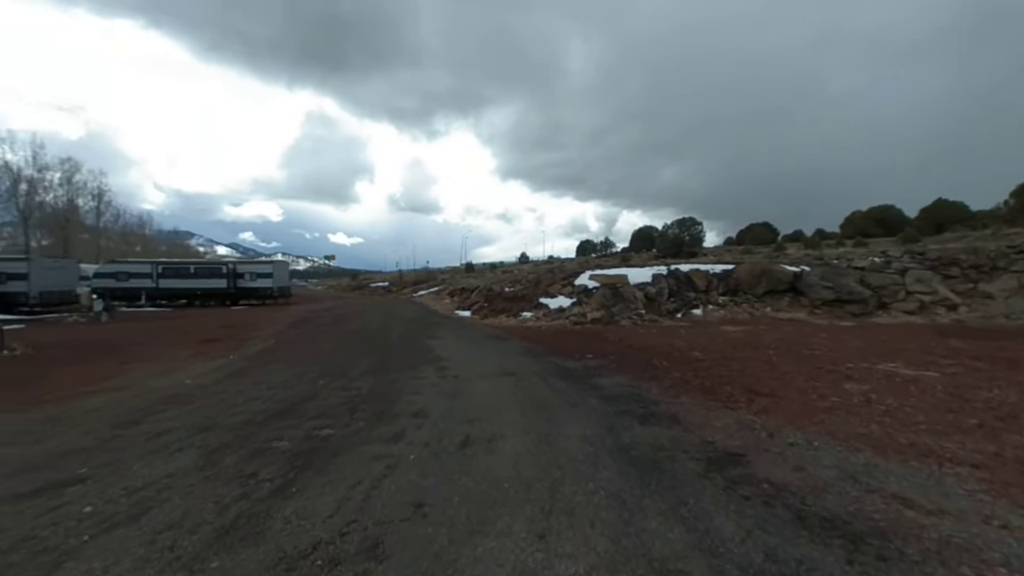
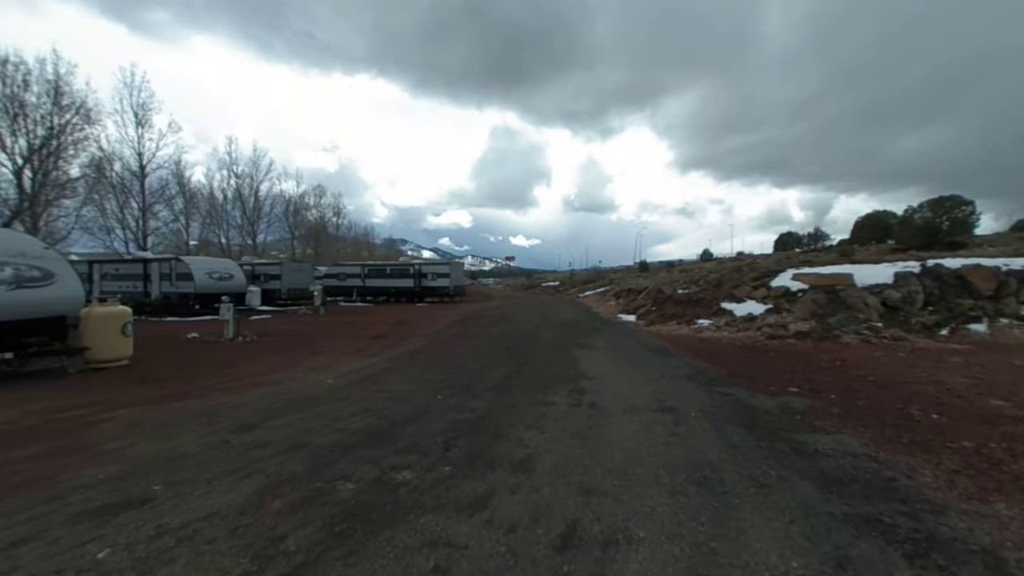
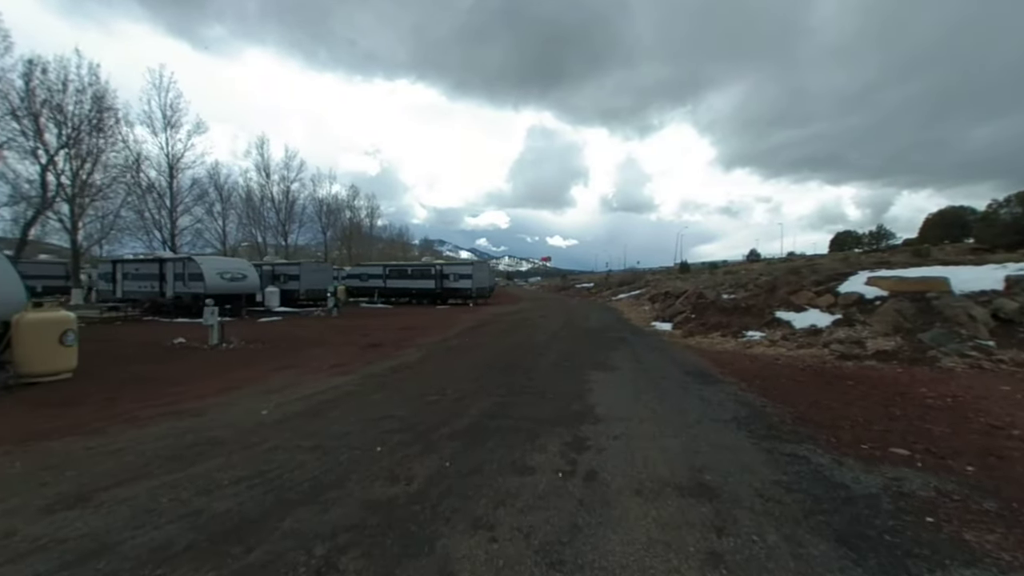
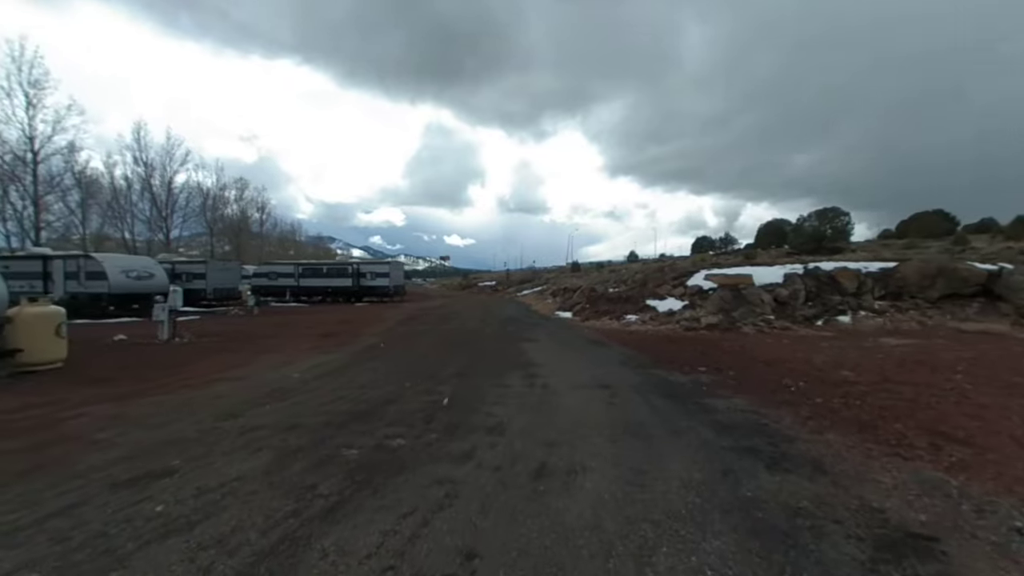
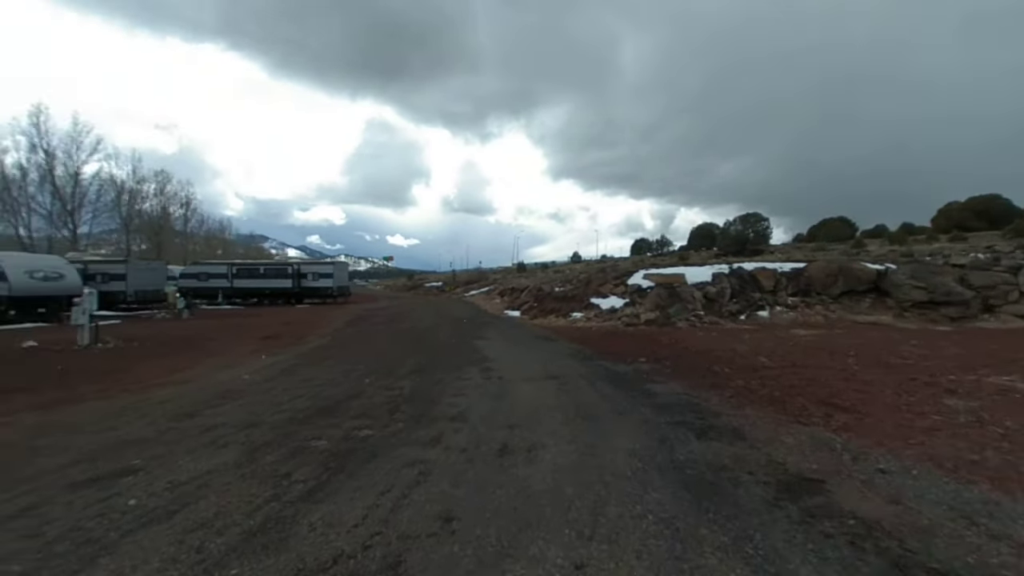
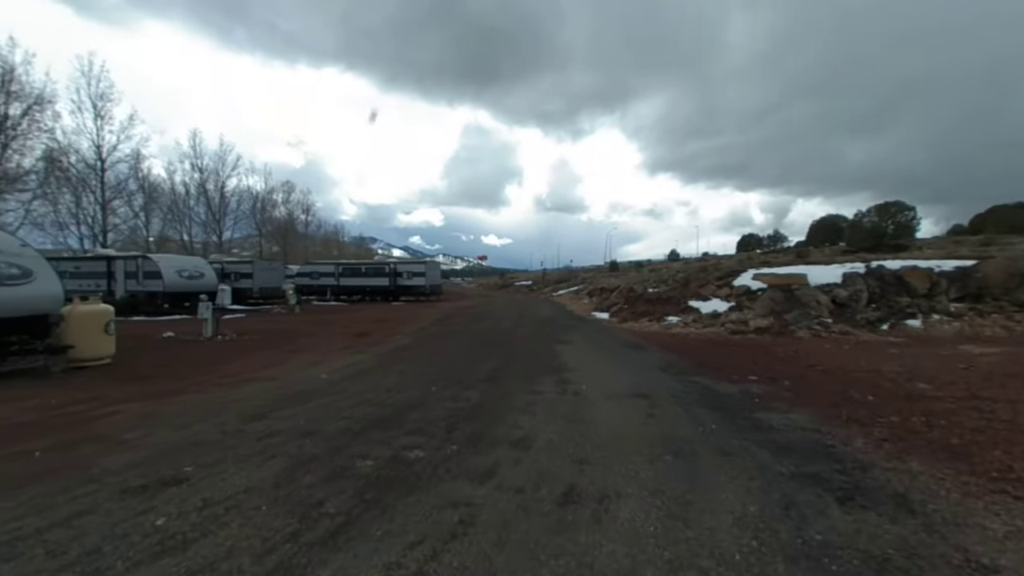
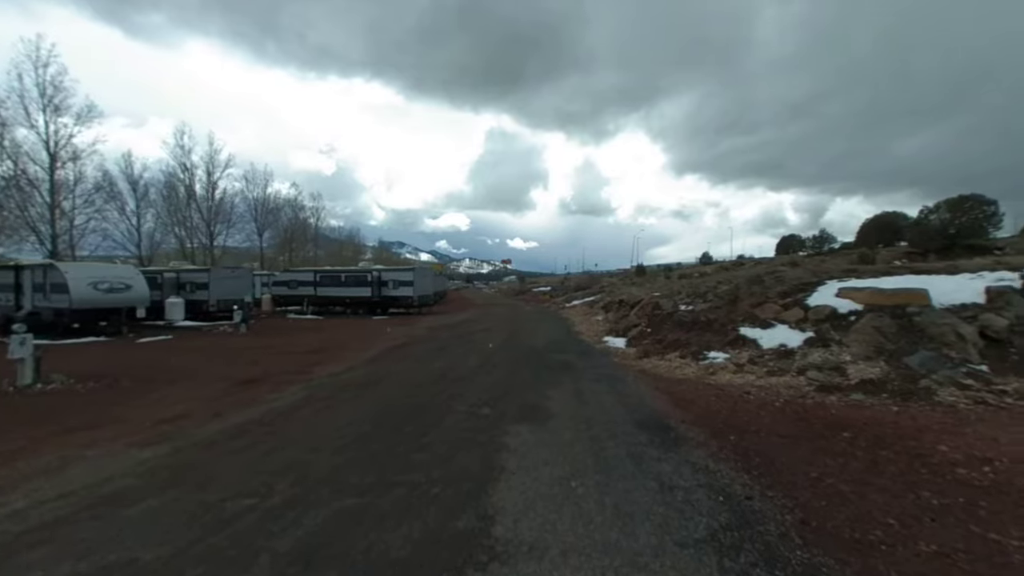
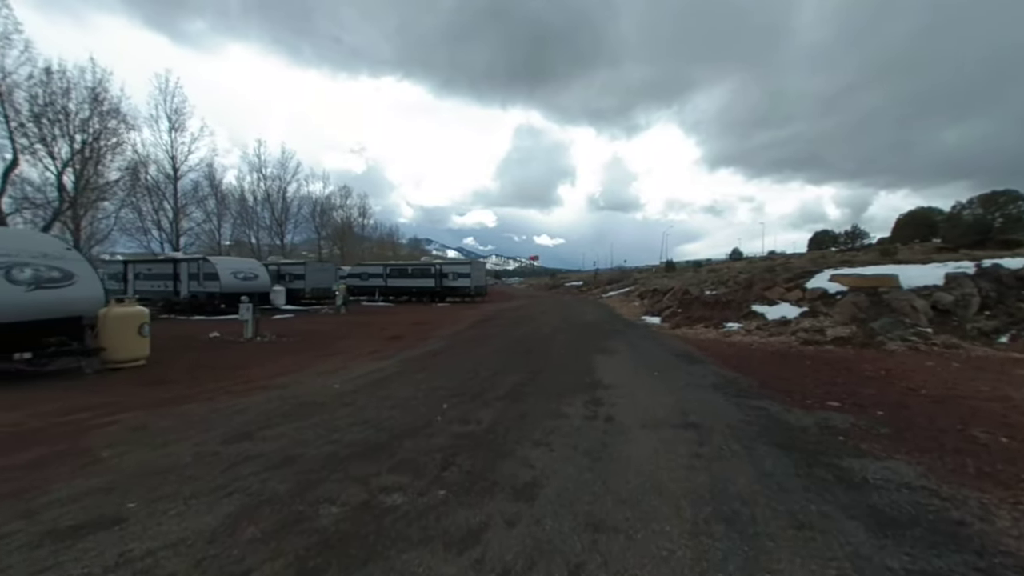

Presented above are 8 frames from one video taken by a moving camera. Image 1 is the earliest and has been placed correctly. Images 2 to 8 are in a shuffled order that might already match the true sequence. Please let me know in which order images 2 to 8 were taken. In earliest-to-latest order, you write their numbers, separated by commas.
5, 4, 6, 2, 8, 3, 7
